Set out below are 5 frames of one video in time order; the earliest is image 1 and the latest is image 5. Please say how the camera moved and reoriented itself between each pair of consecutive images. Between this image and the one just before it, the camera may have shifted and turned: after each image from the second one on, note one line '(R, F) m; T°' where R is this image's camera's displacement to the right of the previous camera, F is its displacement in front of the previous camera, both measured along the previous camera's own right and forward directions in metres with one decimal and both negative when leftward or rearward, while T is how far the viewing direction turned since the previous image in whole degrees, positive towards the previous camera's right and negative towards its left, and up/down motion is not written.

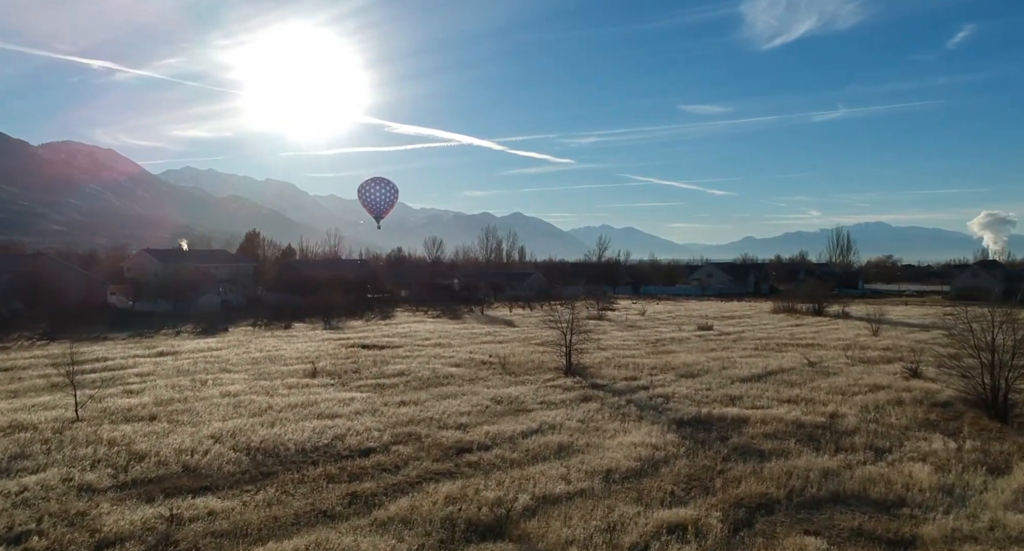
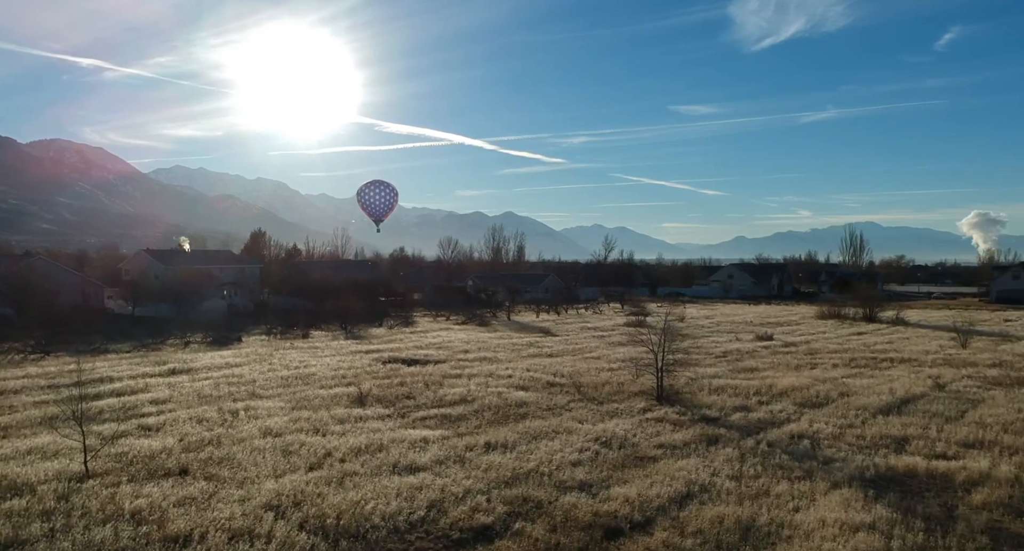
(-1.9, +2.6) m; 0°
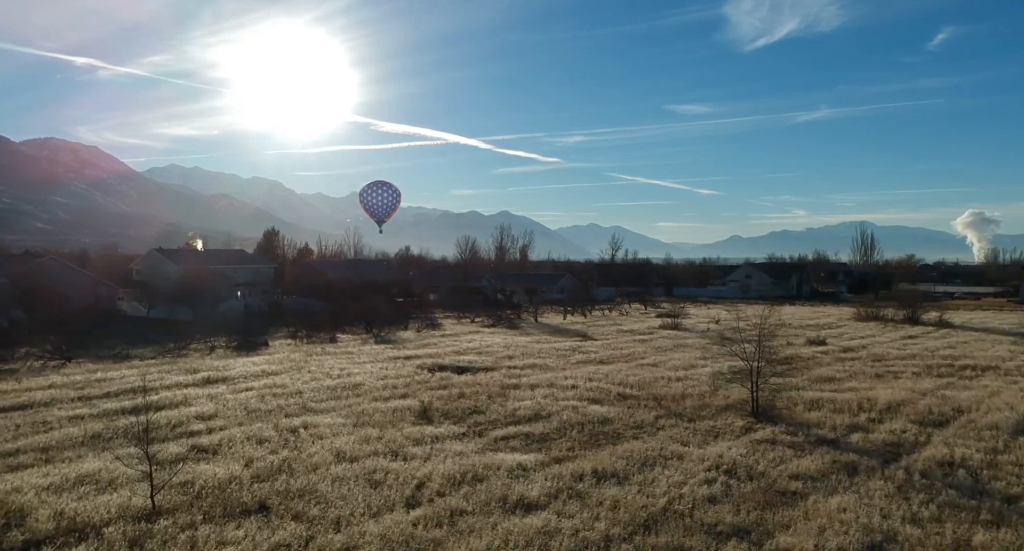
(-1.7, +1.3) m; 0°
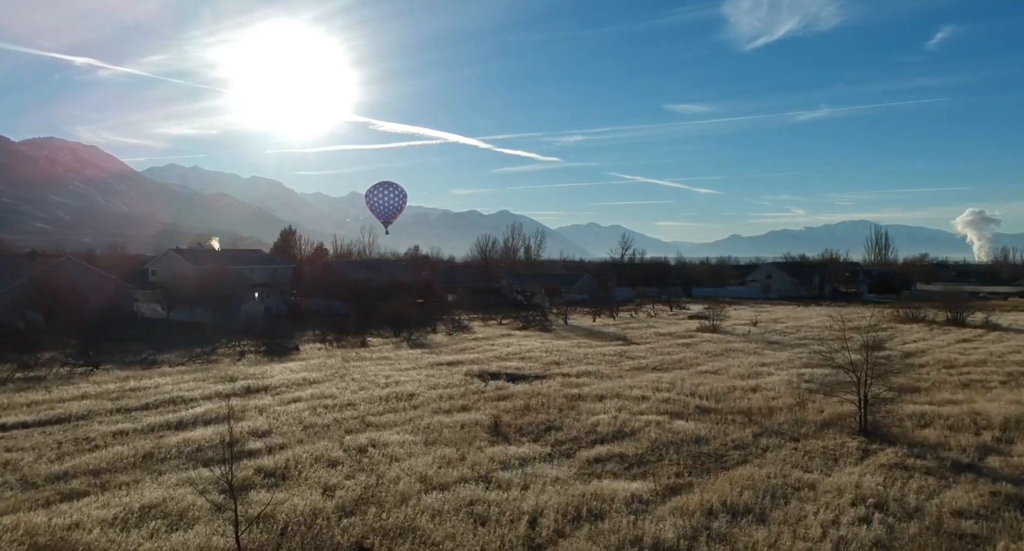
(-1.6, +1.2) m; 0°
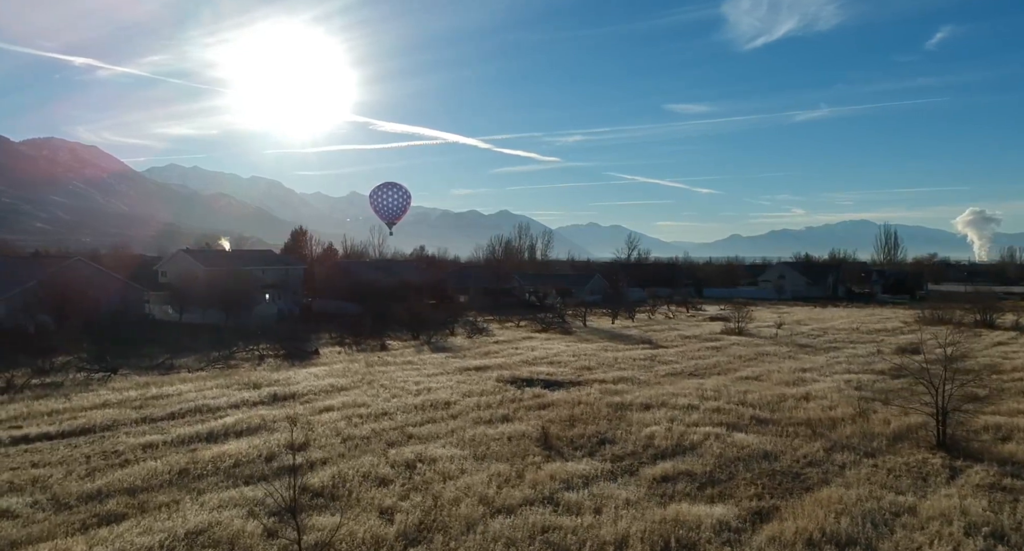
(-1.0, +0.8) m; 0°
